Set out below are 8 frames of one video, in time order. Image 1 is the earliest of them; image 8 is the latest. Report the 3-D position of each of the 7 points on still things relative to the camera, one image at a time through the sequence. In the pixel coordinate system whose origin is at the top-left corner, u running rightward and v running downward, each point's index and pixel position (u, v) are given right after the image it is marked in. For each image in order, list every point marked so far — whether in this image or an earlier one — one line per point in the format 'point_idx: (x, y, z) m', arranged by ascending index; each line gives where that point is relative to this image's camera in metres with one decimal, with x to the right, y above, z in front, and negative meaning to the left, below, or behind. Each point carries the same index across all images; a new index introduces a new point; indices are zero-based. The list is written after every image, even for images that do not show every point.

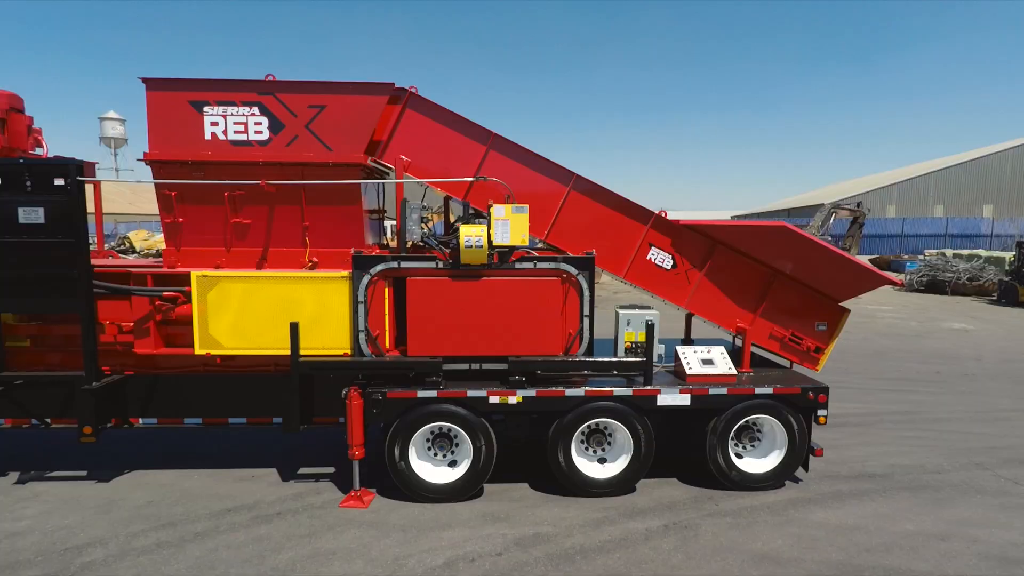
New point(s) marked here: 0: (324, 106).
0: (-1.5, +1.5, +4.5) m
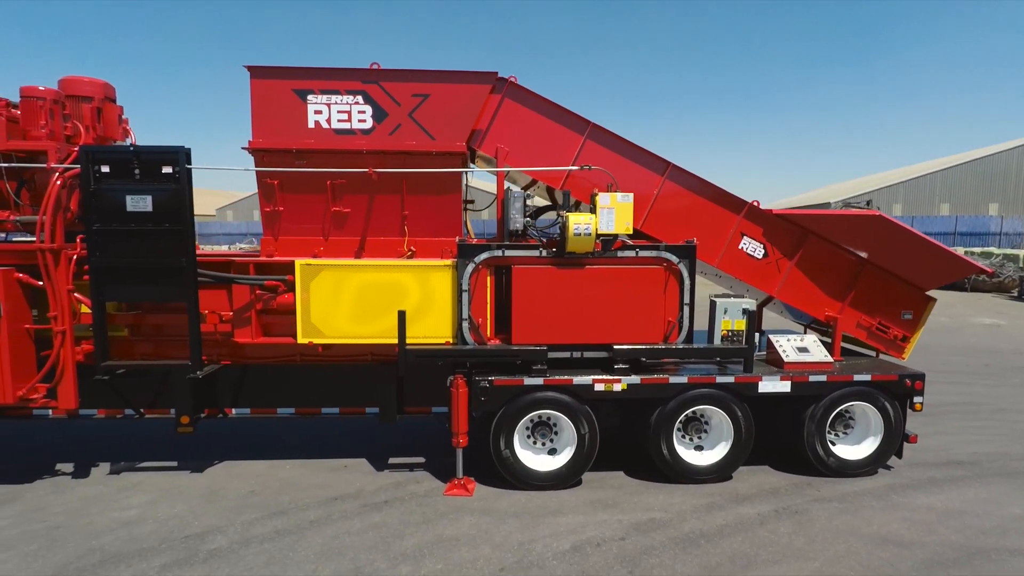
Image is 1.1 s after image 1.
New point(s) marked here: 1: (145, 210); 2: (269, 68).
0: (-0.7, +1.6, +4.5) m
1: (-2.9, +0.6, +4.2) m
2: (-2.0, +1.8, +4.4) m
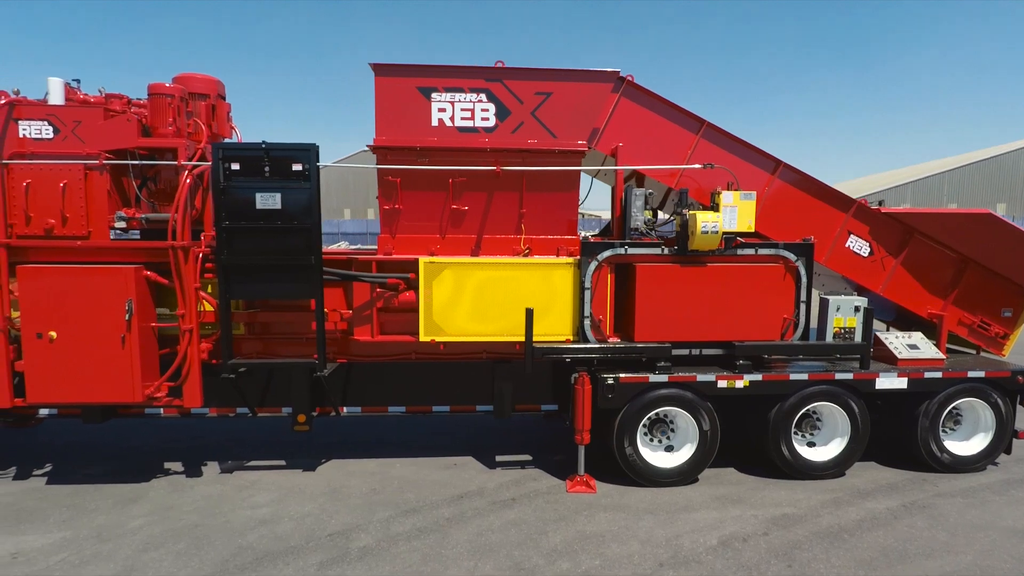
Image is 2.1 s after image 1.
0: (+0.3, +1.6, +4.5) m
1: (-1.8, +0.6, +4.2) m
2: (-1.0, +1.8, +4.4) m
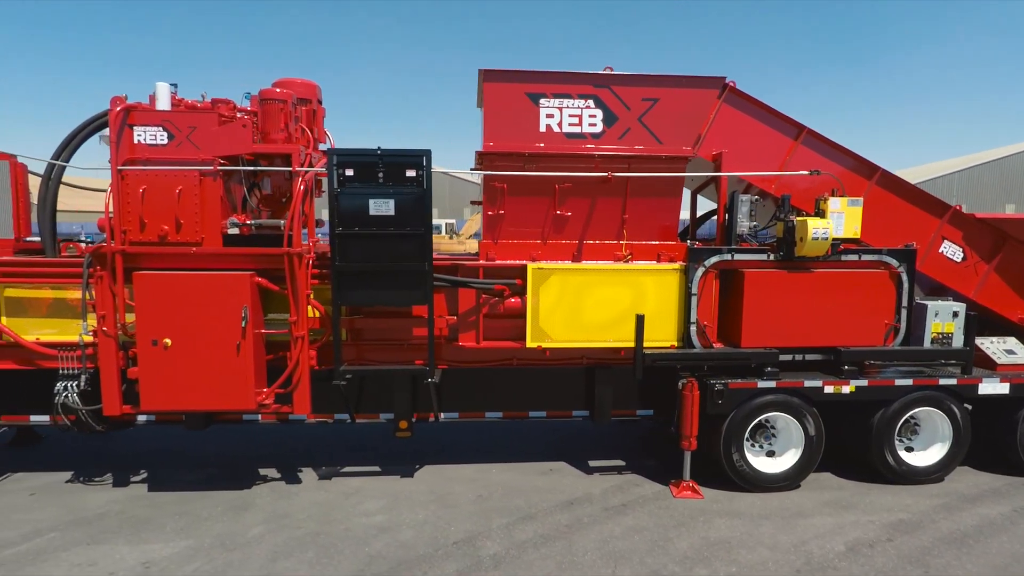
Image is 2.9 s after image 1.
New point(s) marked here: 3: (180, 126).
0: (+1.2, +1.6, +4.5) m
1: (-1.0, +0.6, +4.2) m
2: (-0.1, +1.7, +4.4) m
3: (-2.5, +1.2, +4.1) m
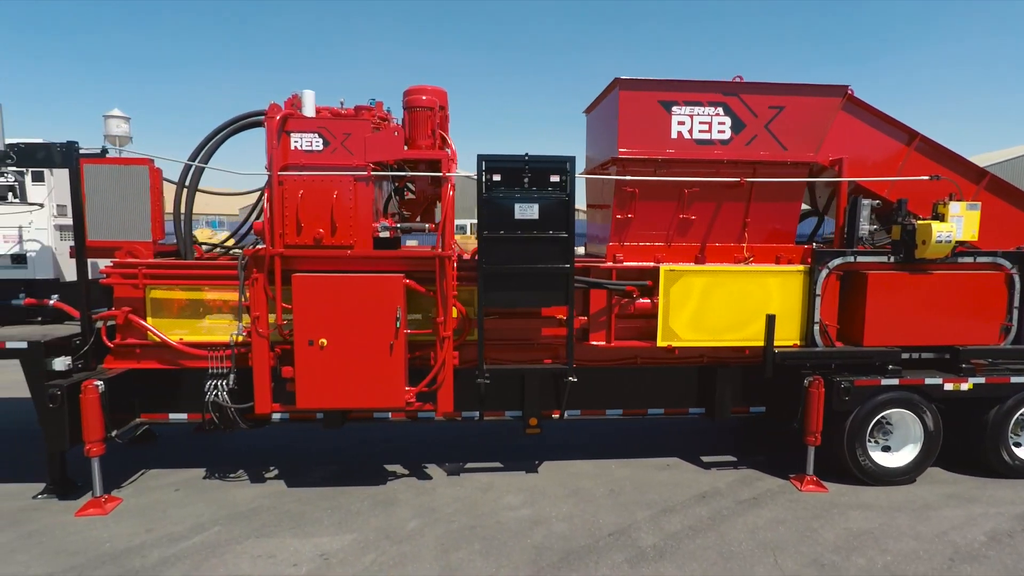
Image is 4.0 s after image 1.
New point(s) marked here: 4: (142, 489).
0: (+2.3, +1.5, +4.7) m
1: (+0.2, +0.6, +4.4) m
2: (+1.1, +1.7, +4.5) m
3: (-1.4, +1.2, +4.2) m
4: (-3.2, -1.7, +4.6) m
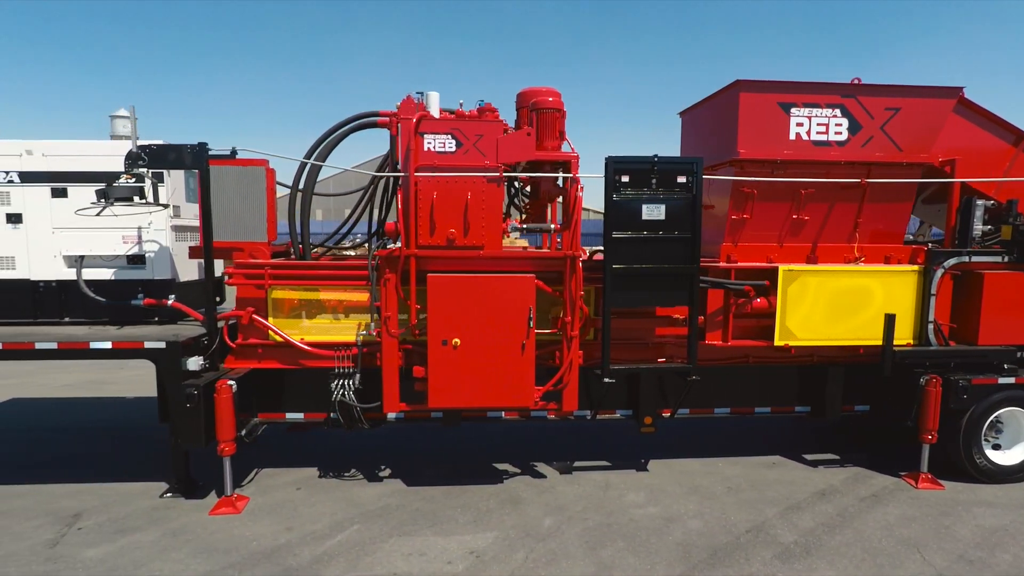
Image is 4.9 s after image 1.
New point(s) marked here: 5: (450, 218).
0: (+3.3, +1.6, +4.7) m
1: (+1.2, +0.6, +4.4) m
2: (+2.1, +1.7, +4.6) m
3: (-0.4, +1.2, +4.3) m
4: (-2.1, -1.7, +4.7) m
5: (-0.5, +0.5, +4.3) m
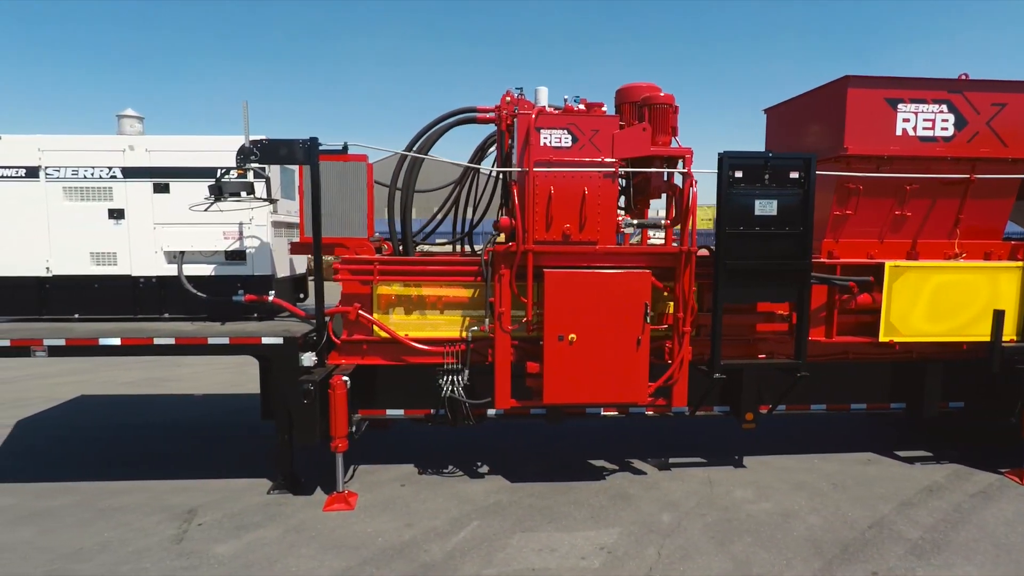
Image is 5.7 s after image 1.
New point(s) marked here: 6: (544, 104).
0: (+4.3, +1.6, +4.7) m
1: (+2.1, +0.6, +4.4) m
2: (+3.0, +1.8, +4.6) m
3: (+0.6, +1.2, +4.3) m
4: (-1.2, -1.7, +4.7) m
5: (+0.4, +0.6, +4.3) m
6: (+0.3, +1.5, +4.5) m
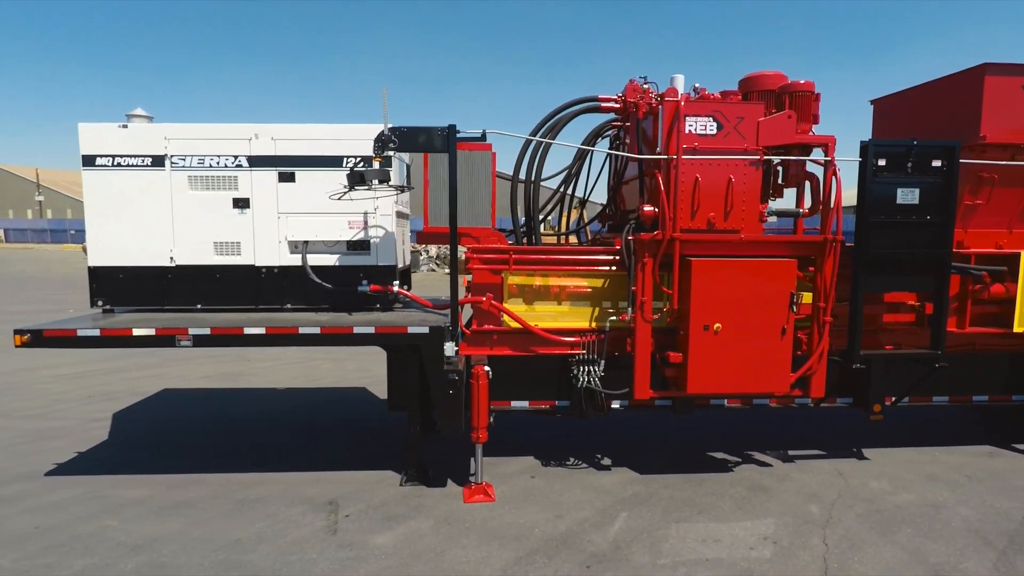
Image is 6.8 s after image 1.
0: (+5.4, +1.7, +4.7) m
1: (+3.2, +0.7, +4.4) m
2: (+4.1, +1.9, +4.5) m
3: (+1.7, +1.3, +4.2) m
4: (-0.1, -1.6, +4.6) m
5: (+1.5, +0.7, +4.2) m
6: (+1.4, +1.6, +4.4) m
